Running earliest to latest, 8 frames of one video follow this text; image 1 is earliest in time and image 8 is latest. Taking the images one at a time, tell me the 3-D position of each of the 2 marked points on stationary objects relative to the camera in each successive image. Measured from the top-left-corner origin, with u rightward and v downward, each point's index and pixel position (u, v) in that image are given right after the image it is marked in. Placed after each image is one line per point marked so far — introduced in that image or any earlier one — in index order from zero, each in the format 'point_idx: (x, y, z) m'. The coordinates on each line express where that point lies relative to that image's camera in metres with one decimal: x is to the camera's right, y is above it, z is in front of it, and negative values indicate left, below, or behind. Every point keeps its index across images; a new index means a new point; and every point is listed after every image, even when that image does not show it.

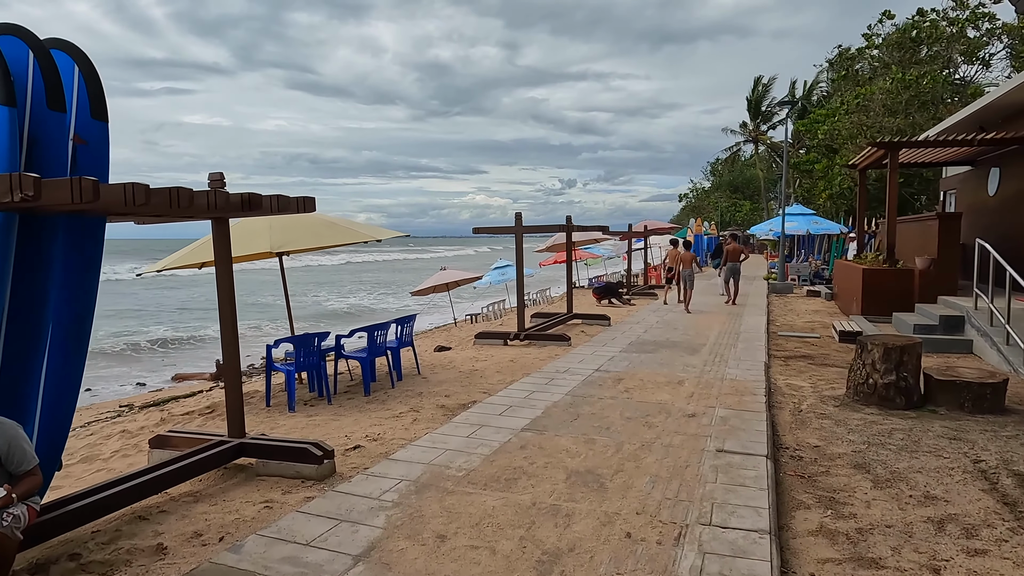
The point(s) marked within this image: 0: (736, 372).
0: (+2.5, -0.9, +7.3) m
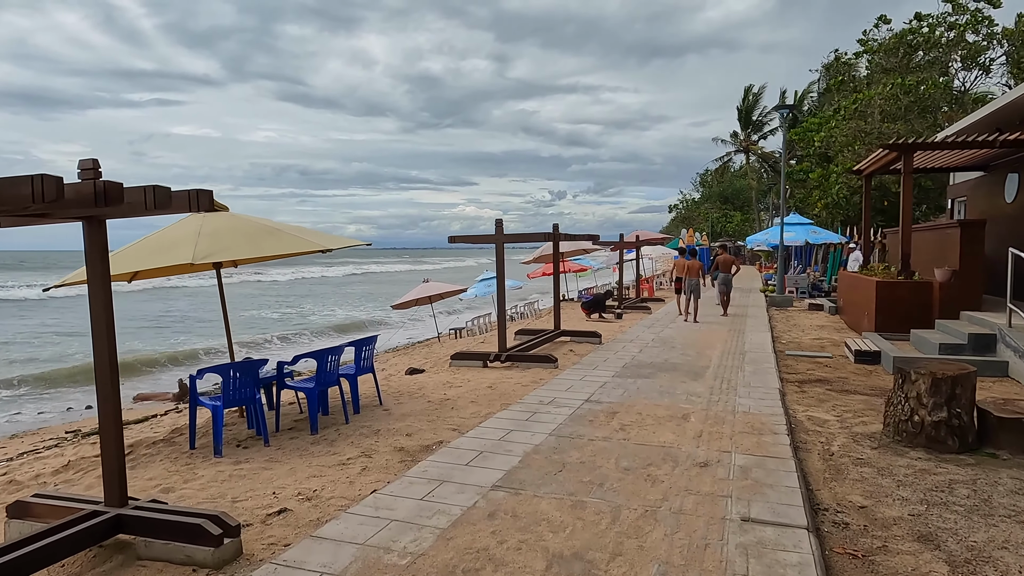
0: (+2.2, -1.1, +6.3) m
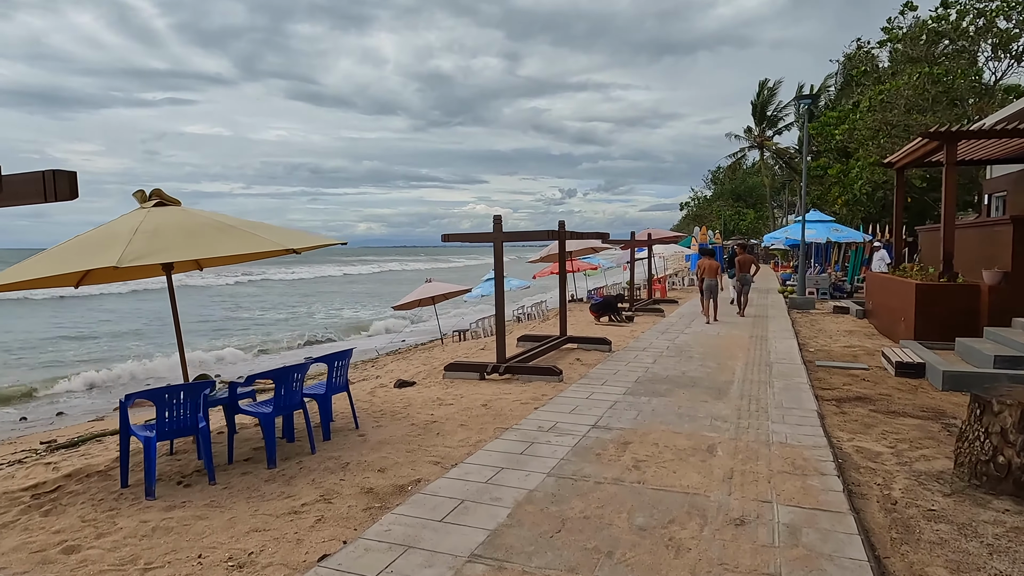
0: (+2.2, -1.2, +5.3) m
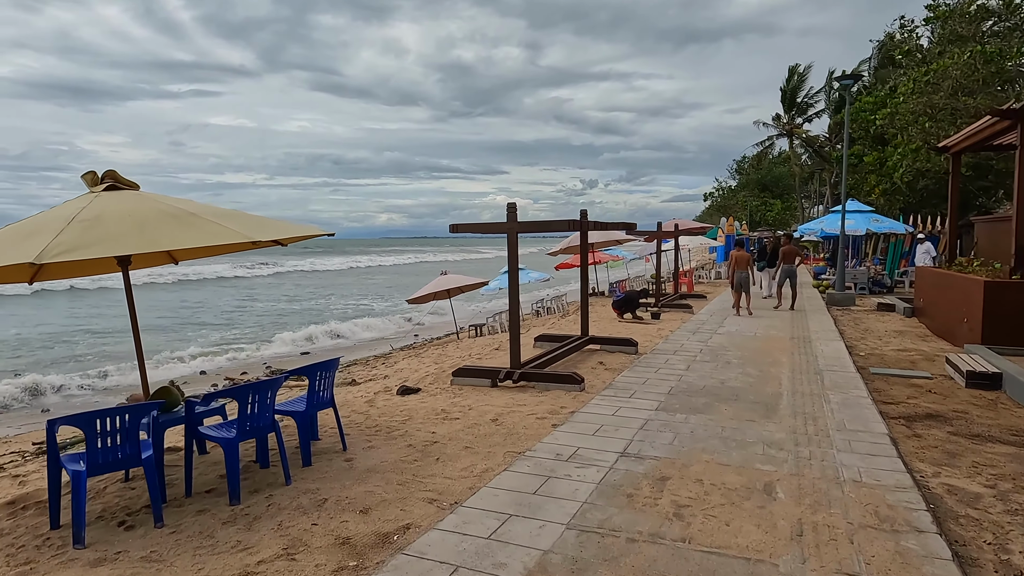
0: (+2.3, -1.2, +4.4) m
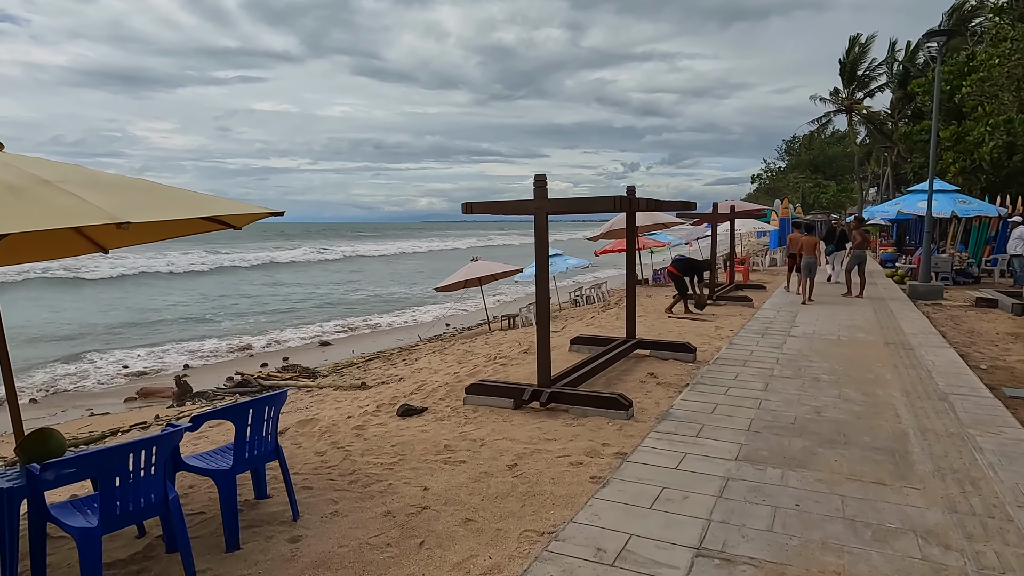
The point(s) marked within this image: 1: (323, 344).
0: (+2.3, -1.2, +2.7) m
1: (-4.9, -1.4, +17.9) m
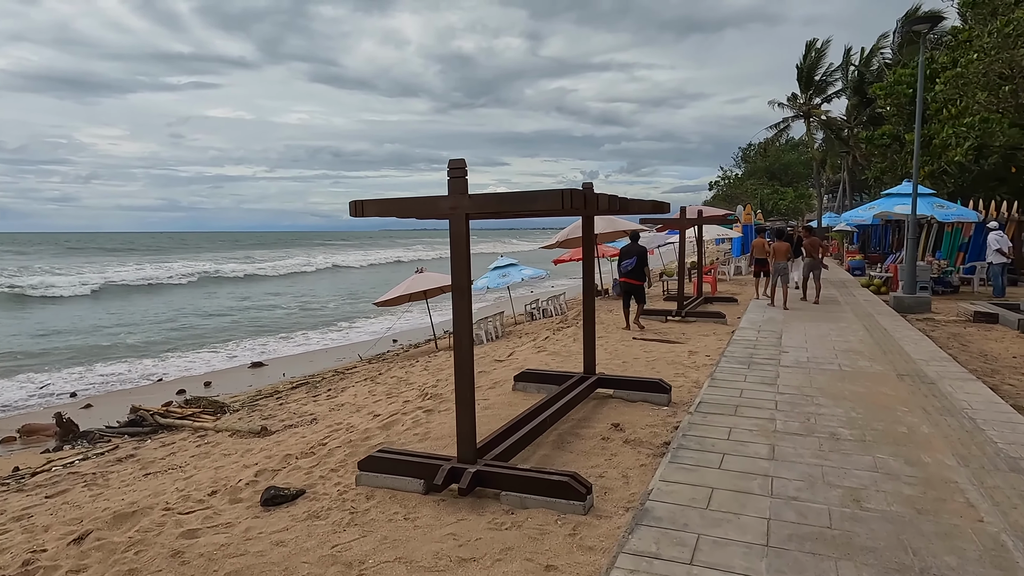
0: (+2.0, -1.4, +1.1) m
1: (-6.2, -1.8, +15.9) m
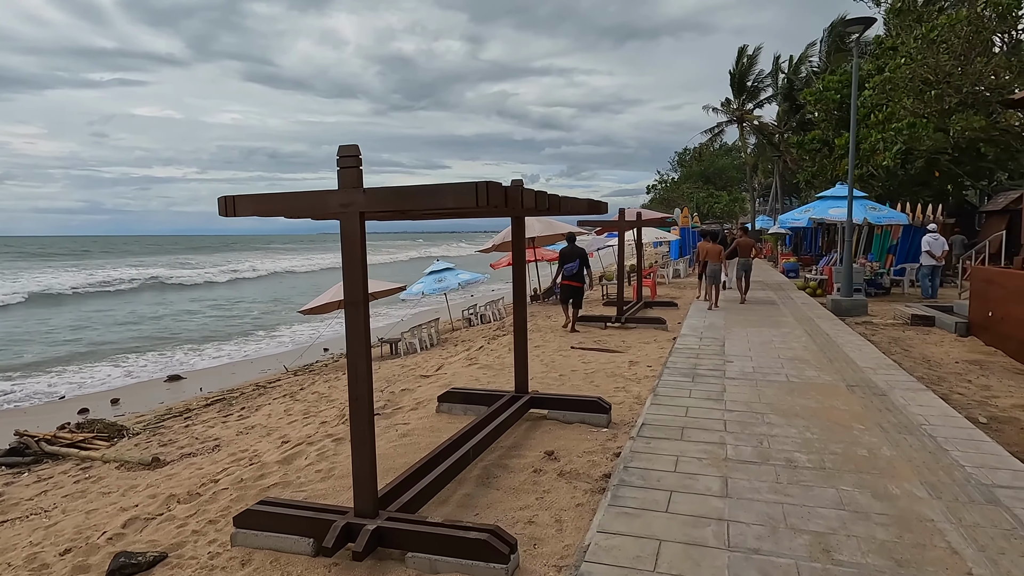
0: (+1.7, -1.4, +0.6) m
1: (-7.6, -2.0, +14.6) m
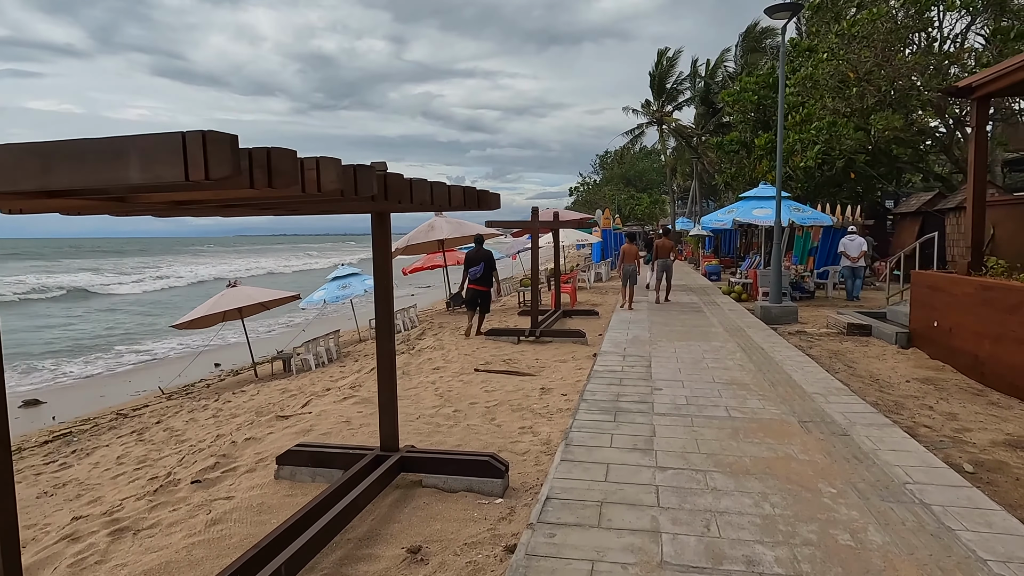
0: (+1.4, -1.5, -0.7) m
1: (-9.4, -2.3, +12.2) m
